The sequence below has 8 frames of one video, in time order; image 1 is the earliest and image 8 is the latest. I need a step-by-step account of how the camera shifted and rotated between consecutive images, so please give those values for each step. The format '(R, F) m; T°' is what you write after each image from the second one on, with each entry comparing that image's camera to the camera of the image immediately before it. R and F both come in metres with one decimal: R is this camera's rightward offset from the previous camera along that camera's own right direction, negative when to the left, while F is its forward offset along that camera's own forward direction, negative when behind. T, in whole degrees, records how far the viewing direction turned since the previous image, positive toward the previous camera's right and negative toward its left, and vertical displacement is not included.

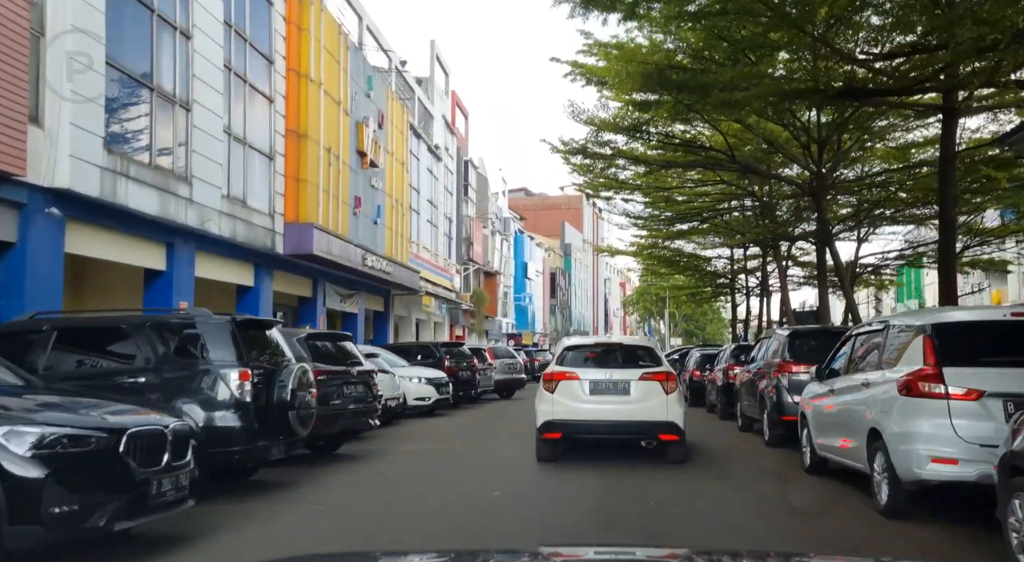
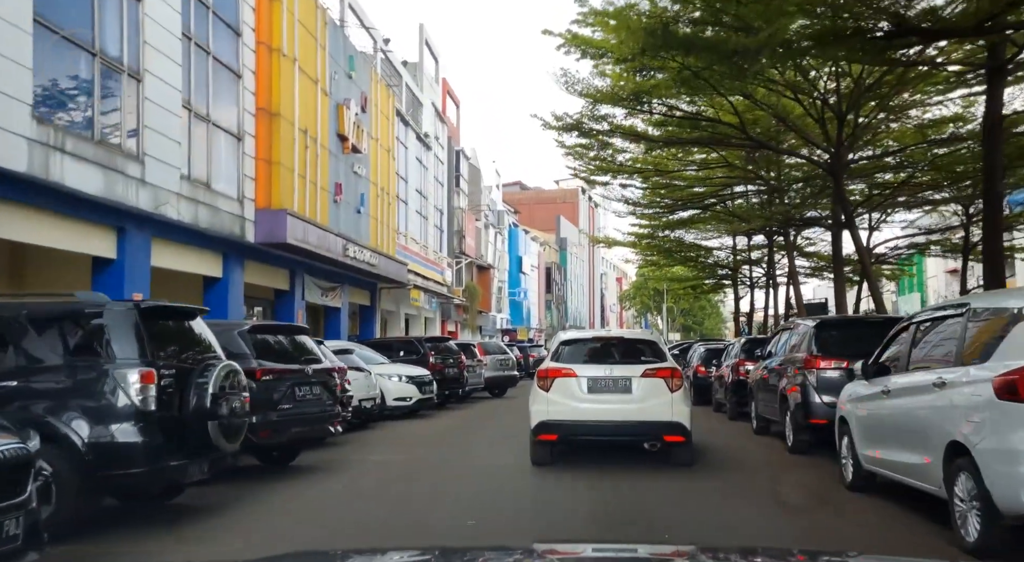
(+0.1, +1.6) m; 0°
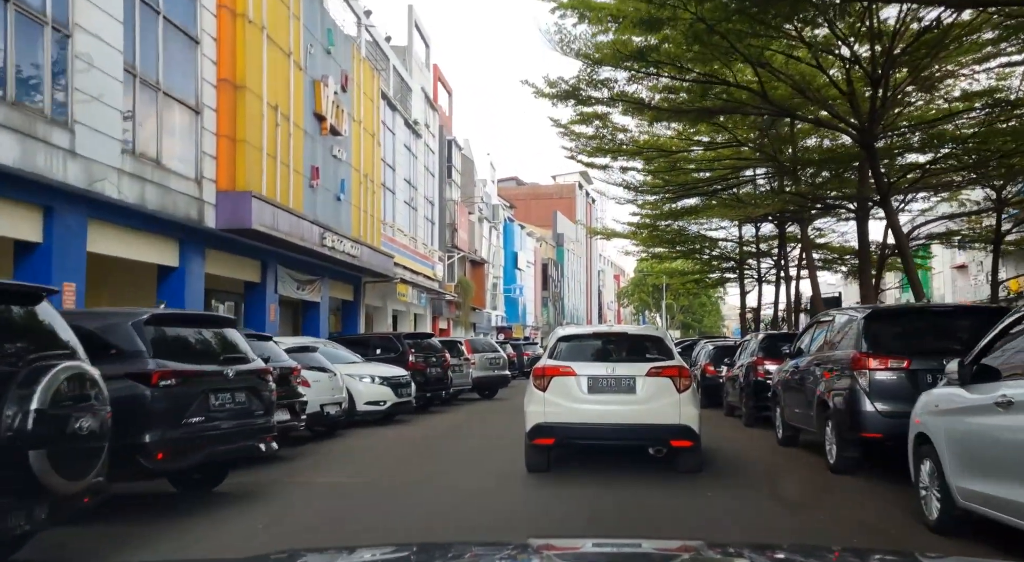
(+0.2, +1.9) m; 0°
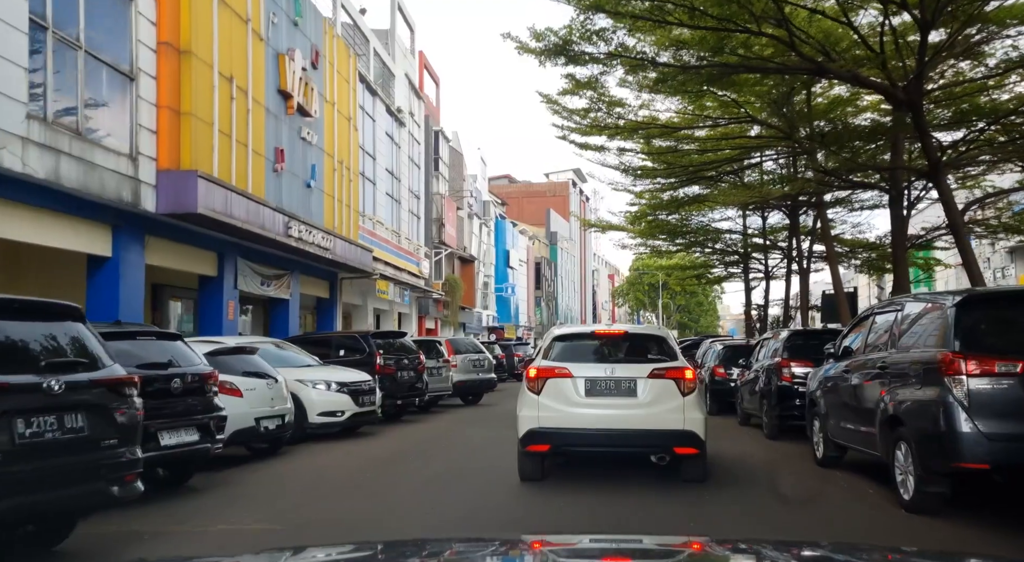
(+0.2, +2.2) m; 0°
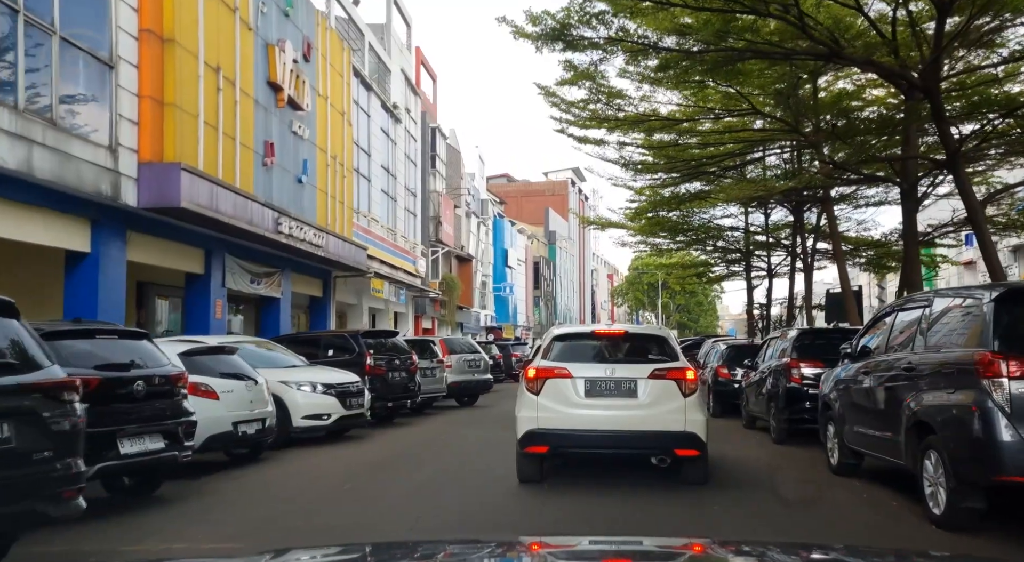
(-0.2, -4.0) m; 0°
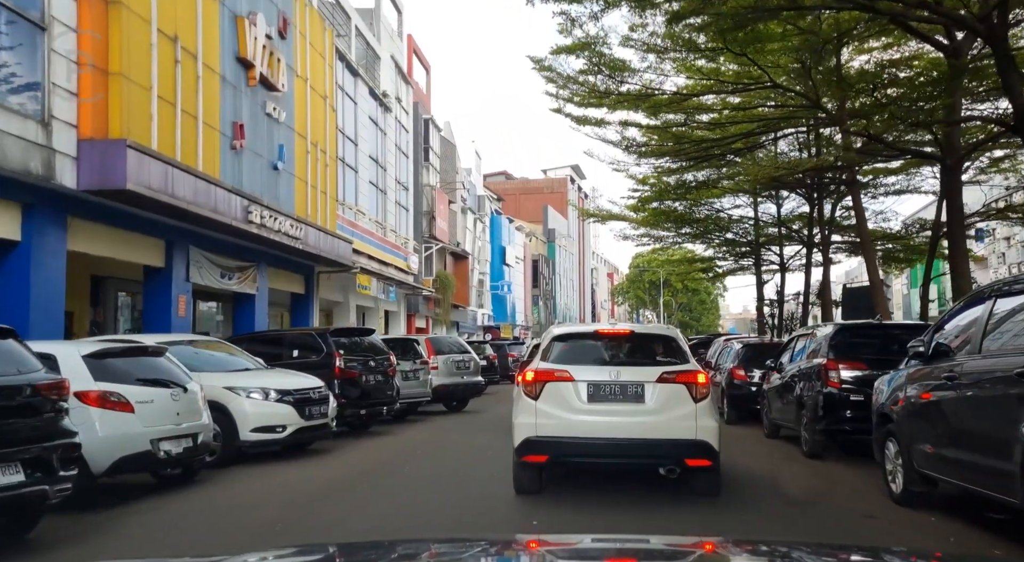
(+0.1, +1.7) m; 0°
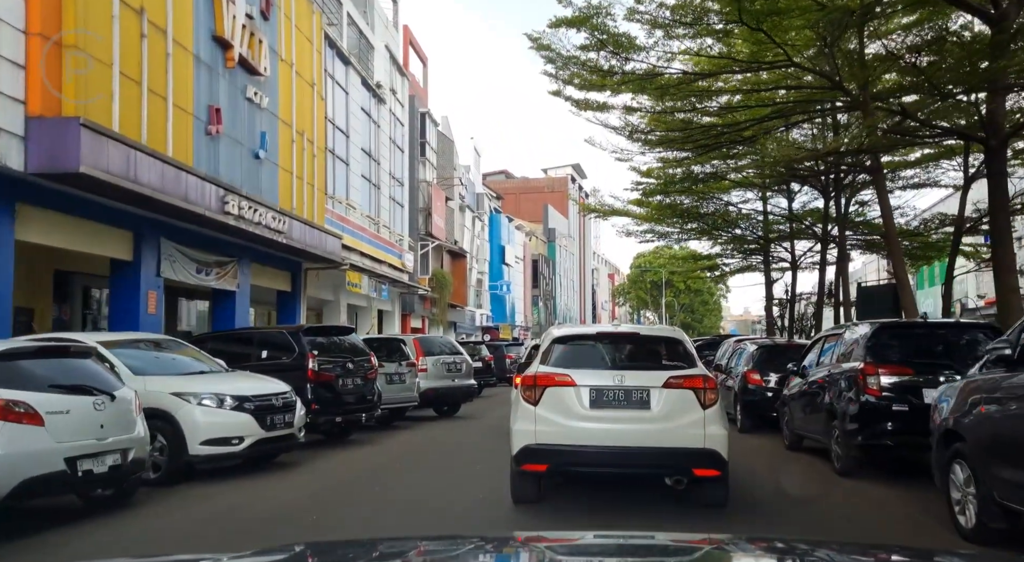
(+0.1, +1.2) m; 0°
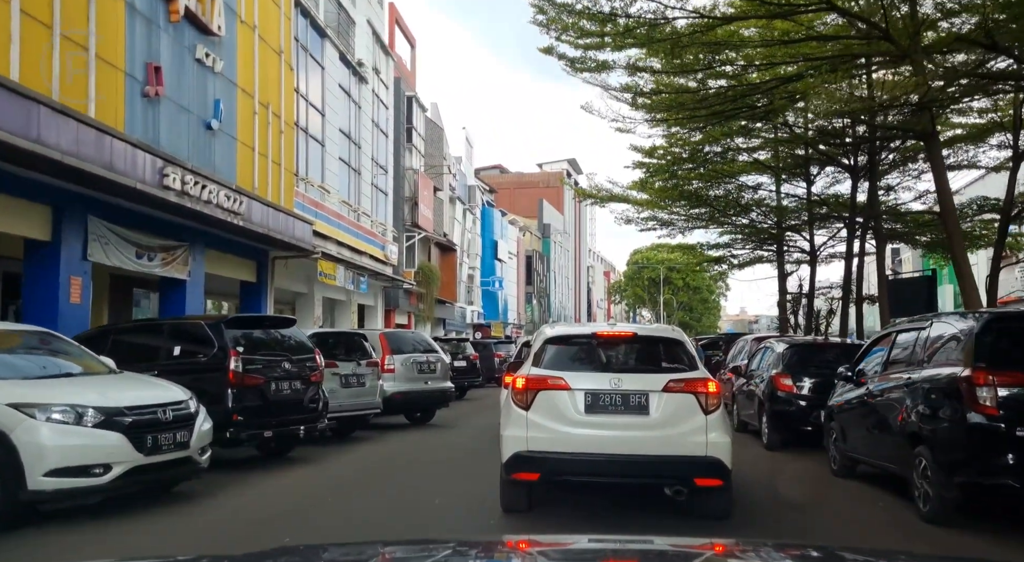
(+0.2, +2.3) m; 0°
